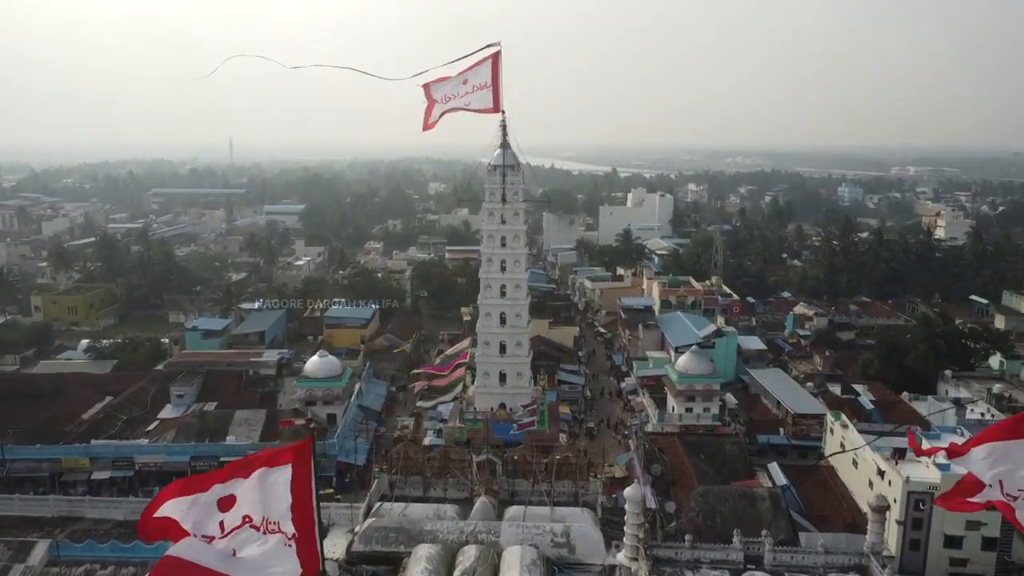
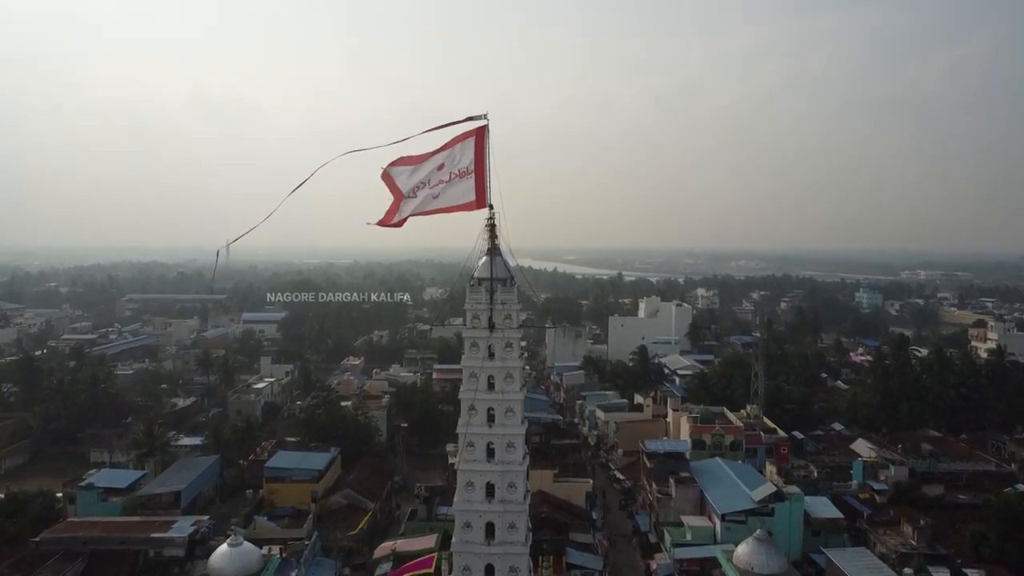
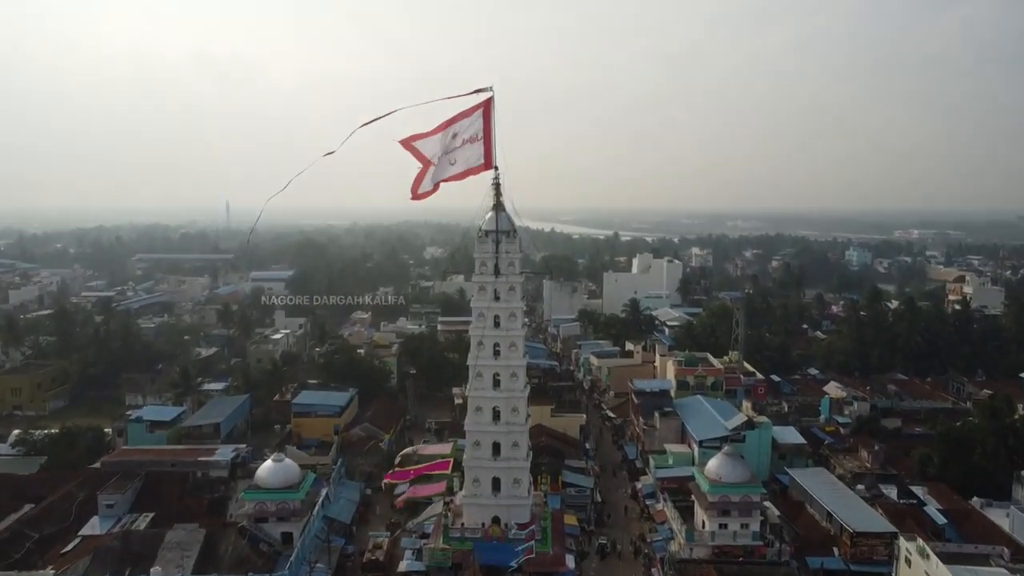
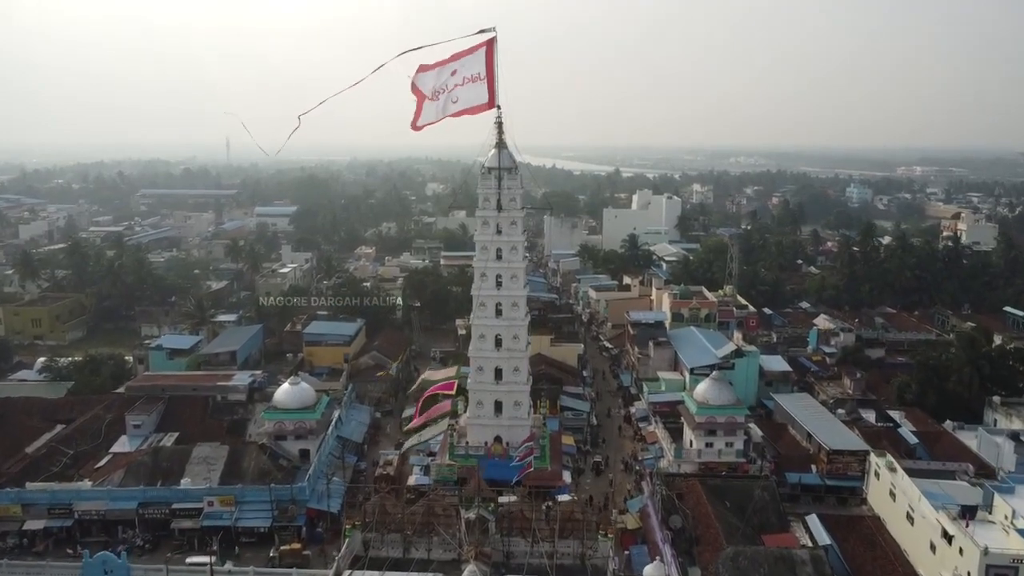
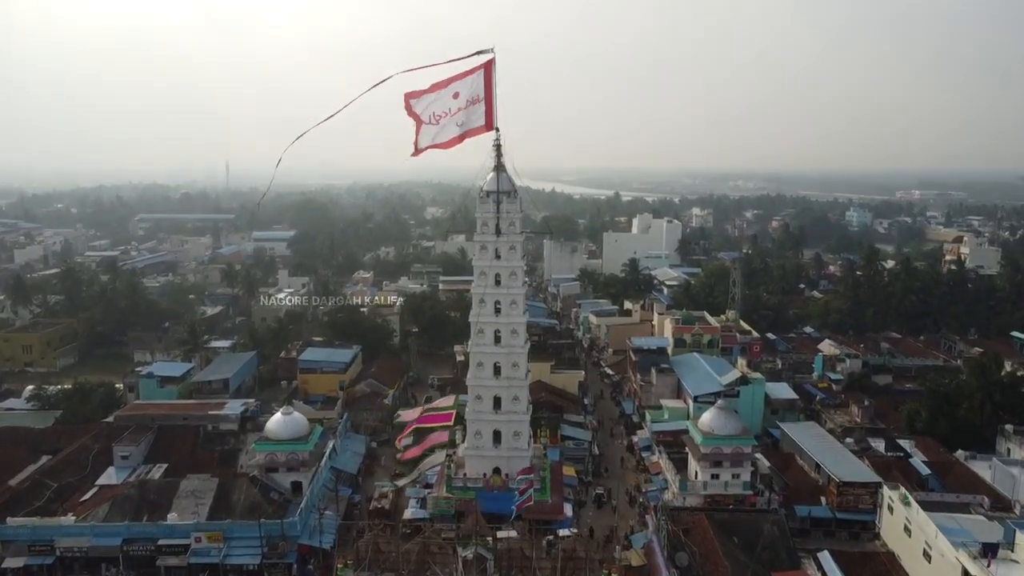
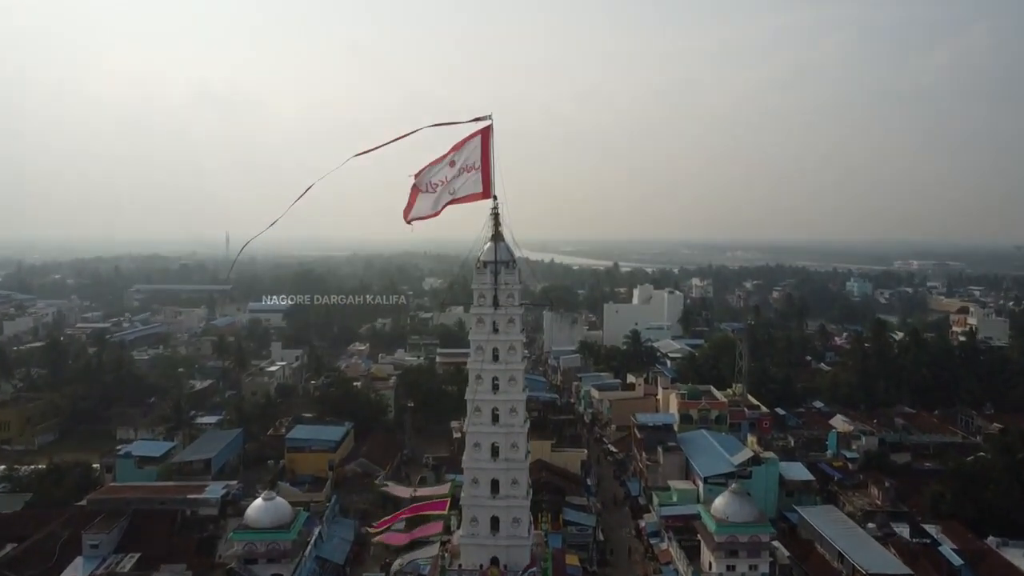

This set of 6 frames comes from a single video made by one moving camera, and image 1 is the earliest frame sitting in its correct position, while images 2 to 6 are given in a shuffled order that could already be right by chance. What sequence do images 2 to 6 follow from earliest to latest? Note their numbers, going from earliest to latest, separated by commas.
4, 5, 3, 6, 2
